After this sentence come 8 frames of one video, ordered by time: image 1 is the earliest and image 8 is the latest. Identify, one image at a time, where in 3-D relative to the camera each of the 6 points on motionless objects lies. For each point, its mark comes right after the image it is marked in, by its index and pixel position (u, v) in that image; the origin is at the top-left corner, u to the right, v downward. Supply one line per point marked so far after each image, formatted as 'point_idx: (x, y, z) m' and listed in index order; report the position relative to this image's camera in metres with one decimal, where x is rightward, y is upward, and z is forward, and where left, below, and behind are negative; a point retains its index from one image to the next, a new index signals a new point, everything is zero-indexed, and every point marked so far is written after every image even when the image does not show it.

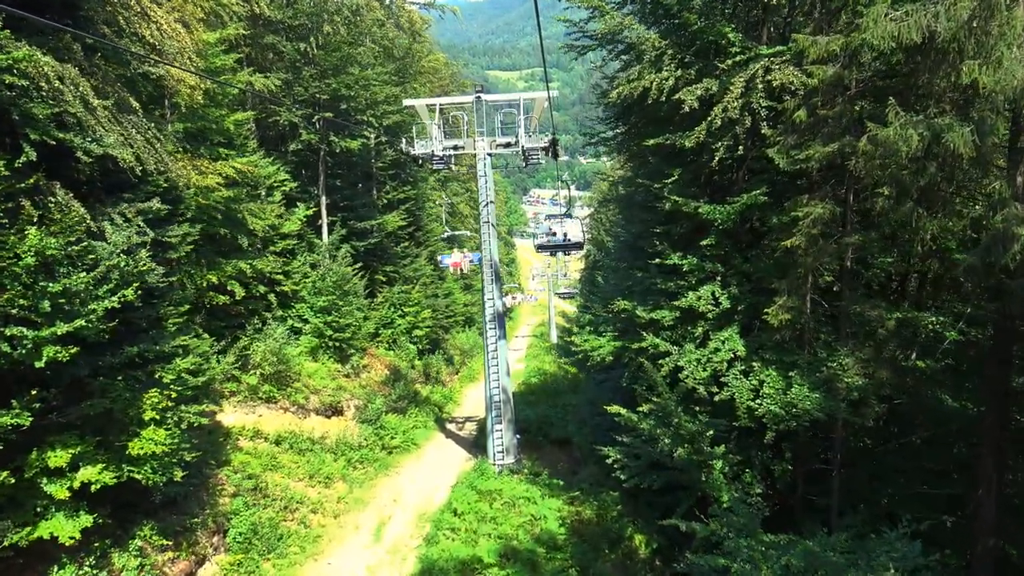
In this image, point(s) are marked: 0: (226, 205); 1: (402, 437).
0: (-4.9, +1.4, +15.4) m
1: (-2.2, -3.0, +18.4) m
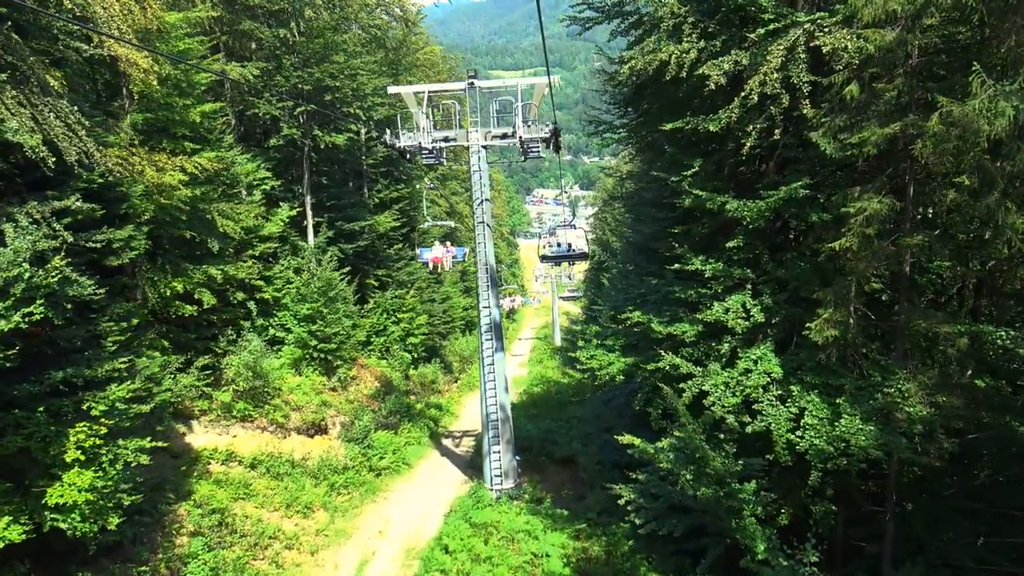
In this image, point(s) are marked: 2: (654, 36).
0: (-4.9, +1.3, +13.9) m
1: (-2.2, -3.2, +16.9) m
2: (+1.5, +2.6, +9.3) m
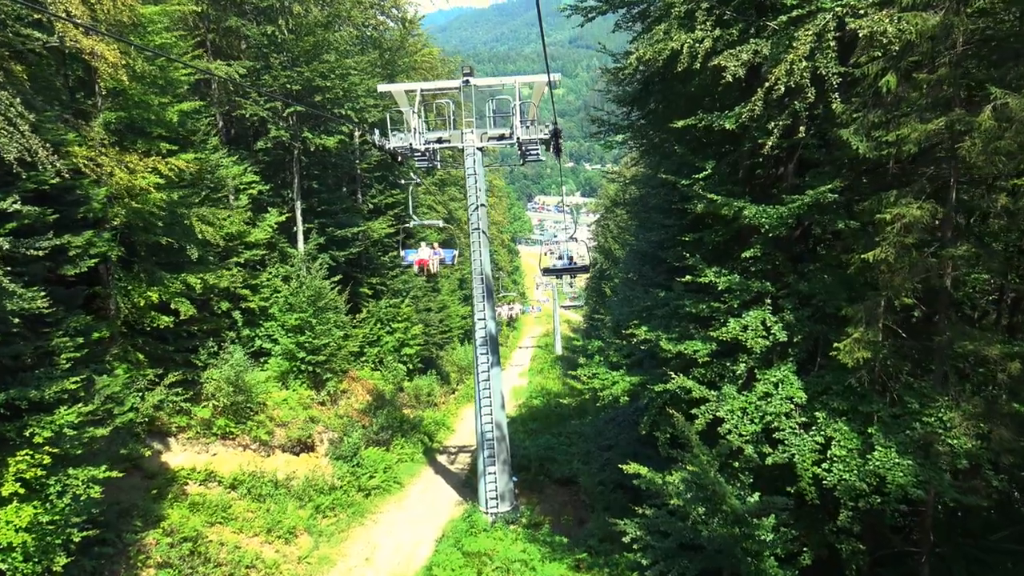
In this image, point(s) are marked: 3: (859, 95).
0: (-5.0, +1.1, +13.1) m
1: (-2.3, -3.3, +16.1) m
2: (+1.4, +2.4, +8.5) m
3: (+2.7, +1.5, +7.1) m
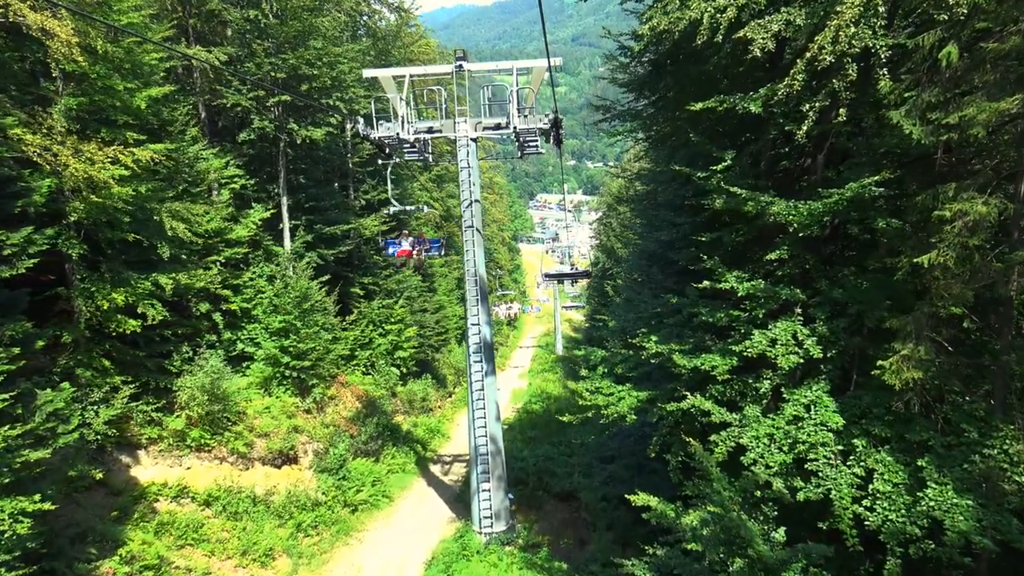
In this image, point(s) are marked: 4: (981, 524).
0: (-5.0, +1.1, +12.1) m
1: (-2.4, -3.3, +15.1) m
2: (+1.4, +2.4, +7.4) m
3: (+2.7, +1.4, +6.1) m
4: (+2.8, -1.4, +5.5) m
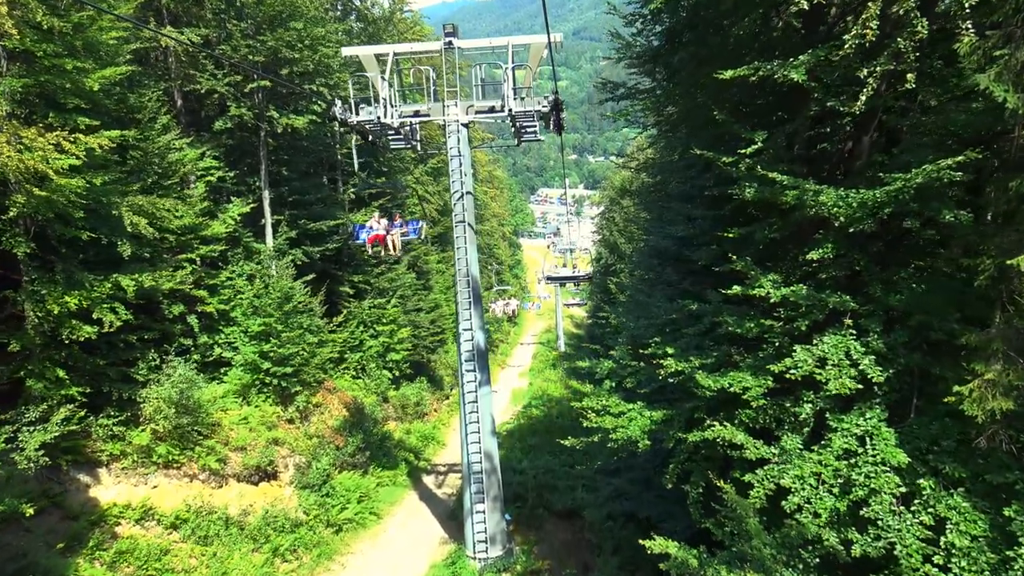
0: (-5.1, +1.1, +10.9) m
1: (-2.4, -3.4, +13.9) m
2: (+1.3, +2.4, +6.2) m
3: (+2.6, +1.4, +4.9) m
4: (+2.8, -1.5, +4.3) m
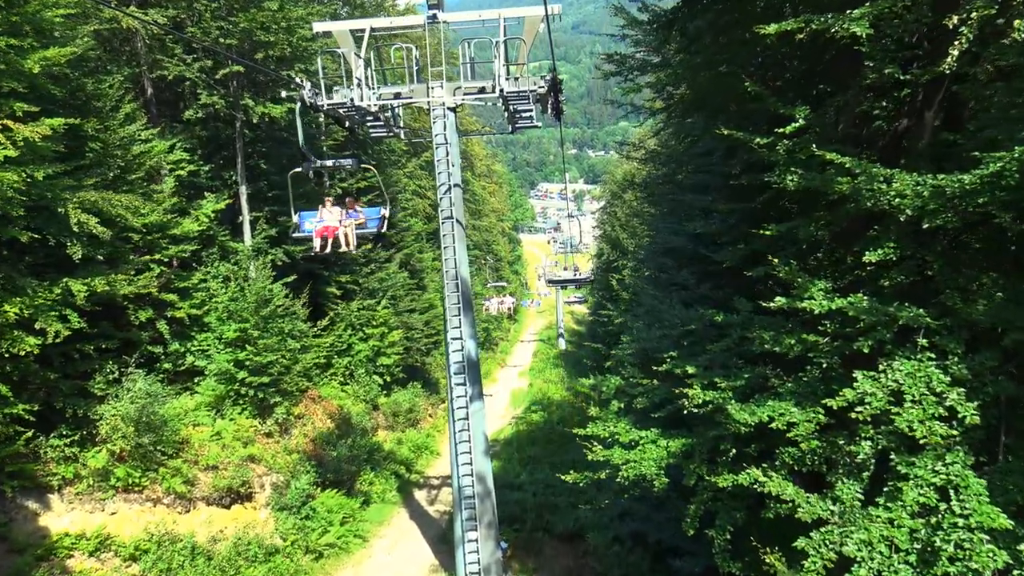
0: (-5.1, +1.0, +9.7) m
1: (-2.4, -3.4, +12.8) m
2: (+1.2, +2.3, +5.0) m
3: (+2.5, +1.4, +3.7) m
4: (+2.7, -1.5, +3.1) m
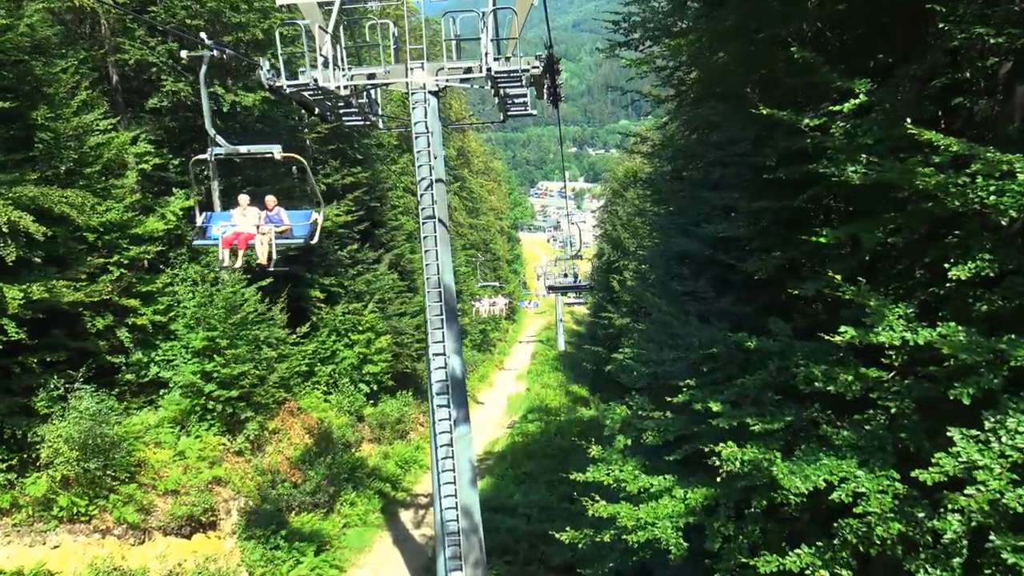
0: (-5.2, +1.0, +8.5) m
1: (-2.5, -3.5, +11.6) m
2: (+1.1, +2.2, +3.9) m
3: (+2.4, +1.2, +2.5) m
4: (+2.6, -1.6, +1.9) m
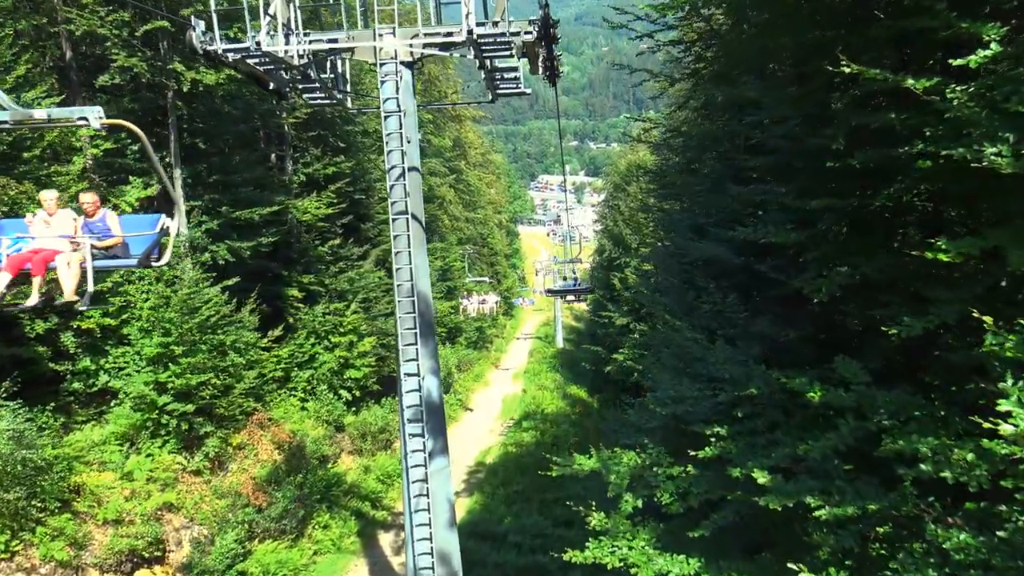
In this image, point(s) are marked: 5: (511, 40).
0: (-5.3, +0.9, +7.2) m
1: (-2.7, -3.5, +10.3) m
2: (+1.0, +2.1, +2.5) m
3: (+2.3, +1.1, +1.1) m
4: (+2.5, -1.8, +0.6) m
5: (0.0, +1.9, +7.0) m
